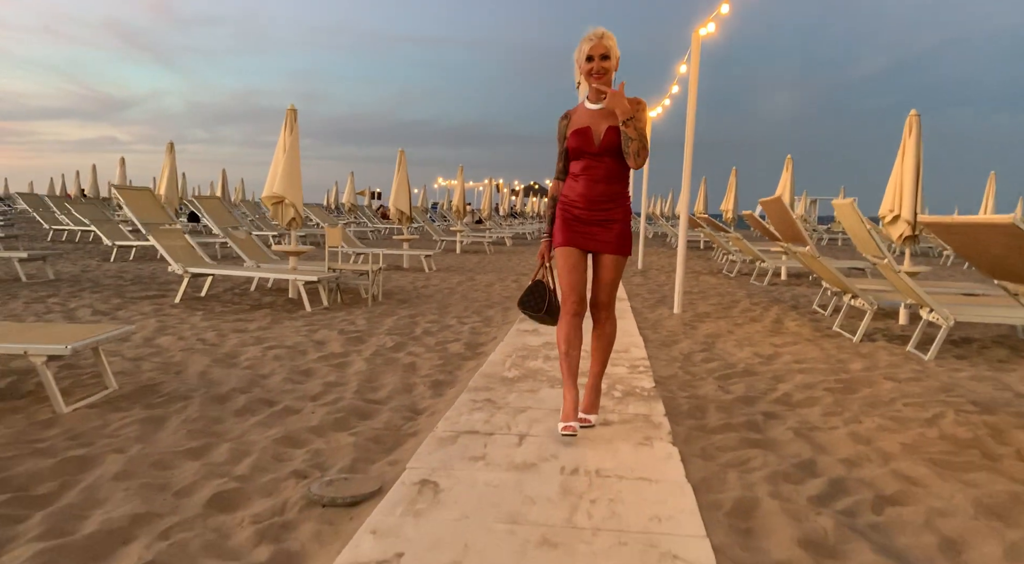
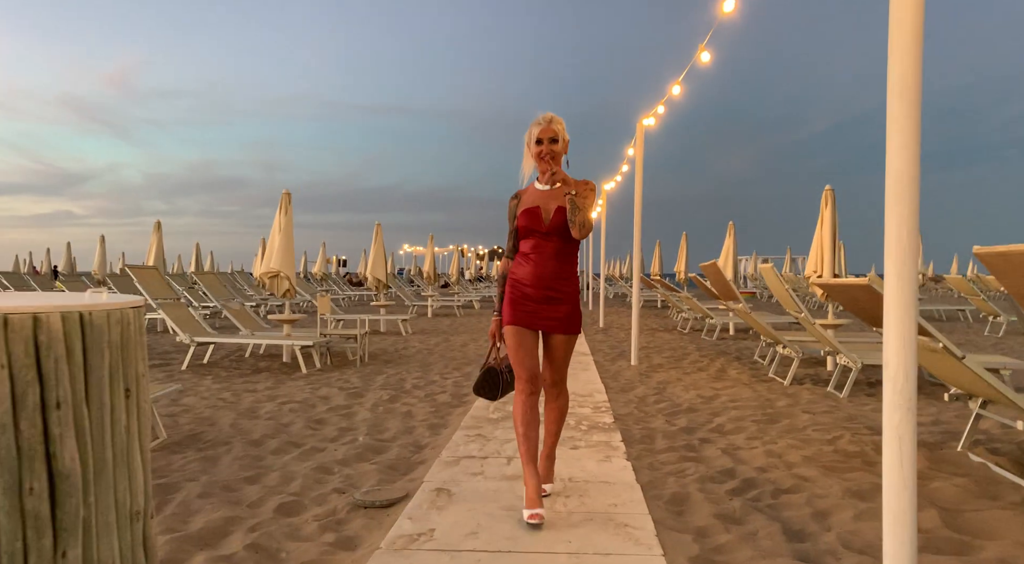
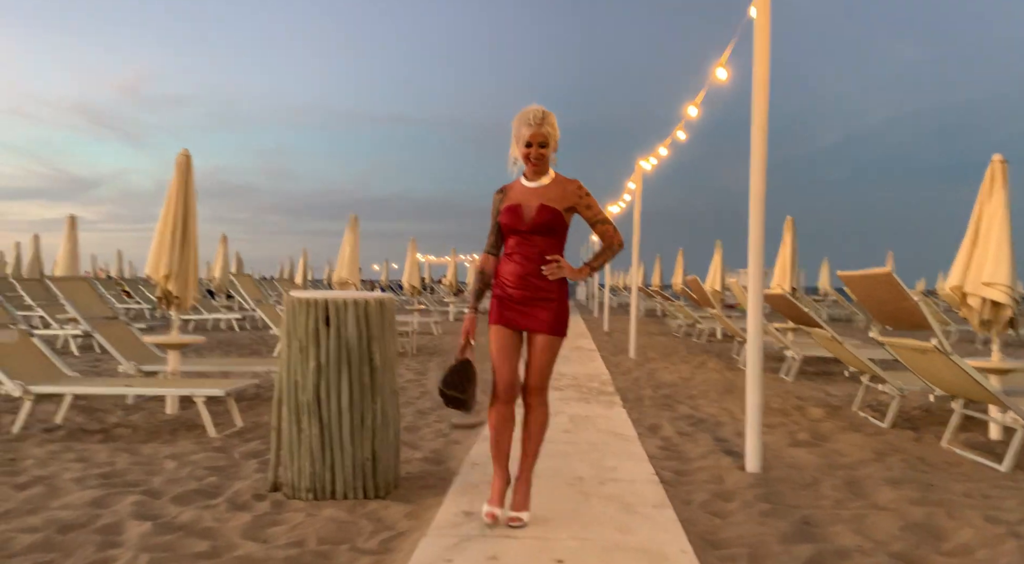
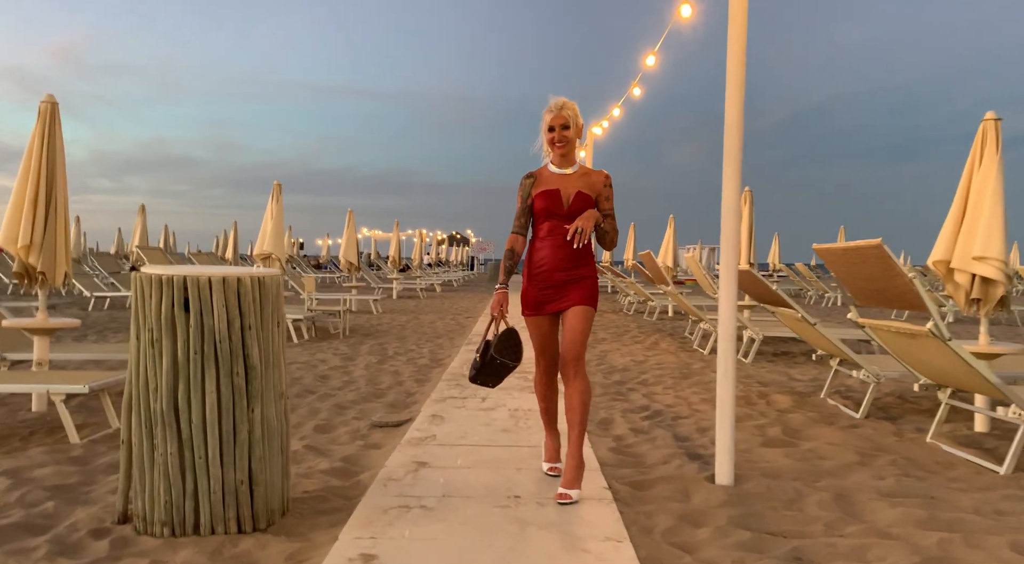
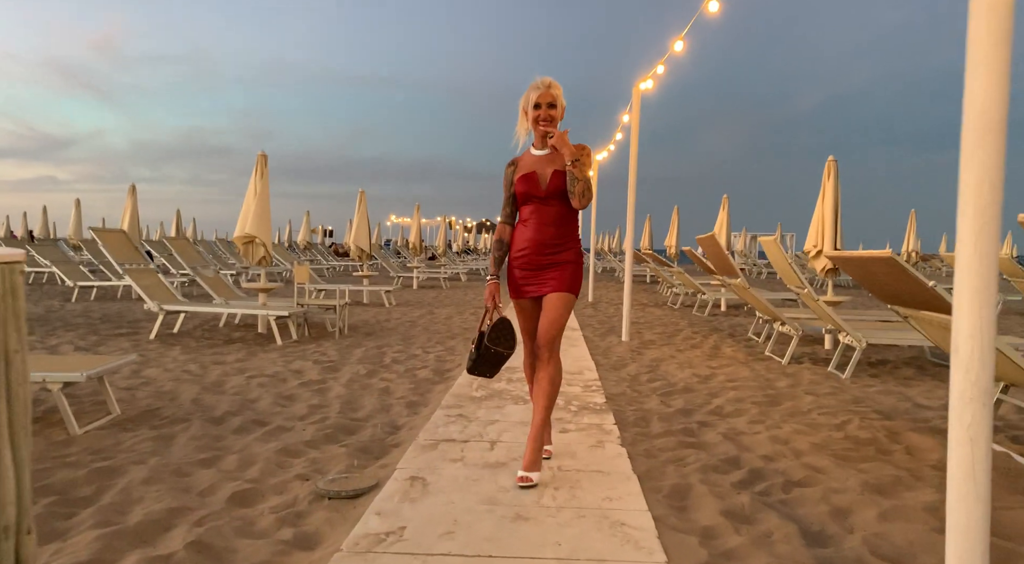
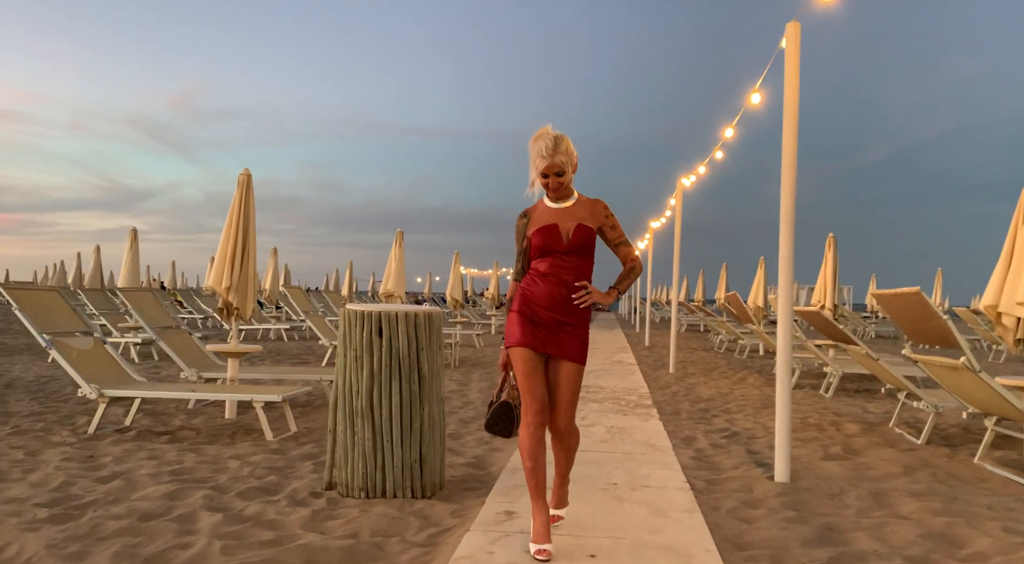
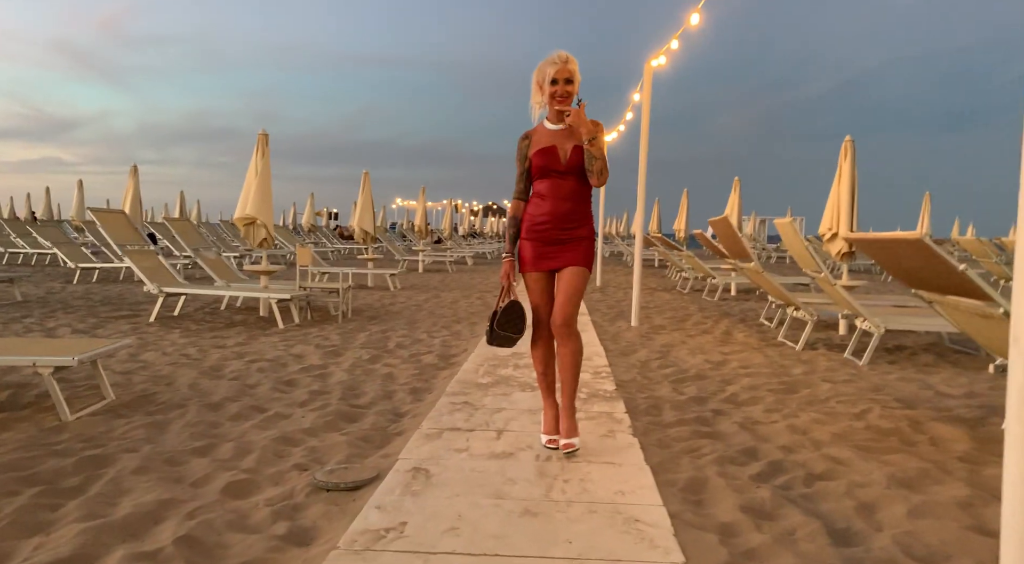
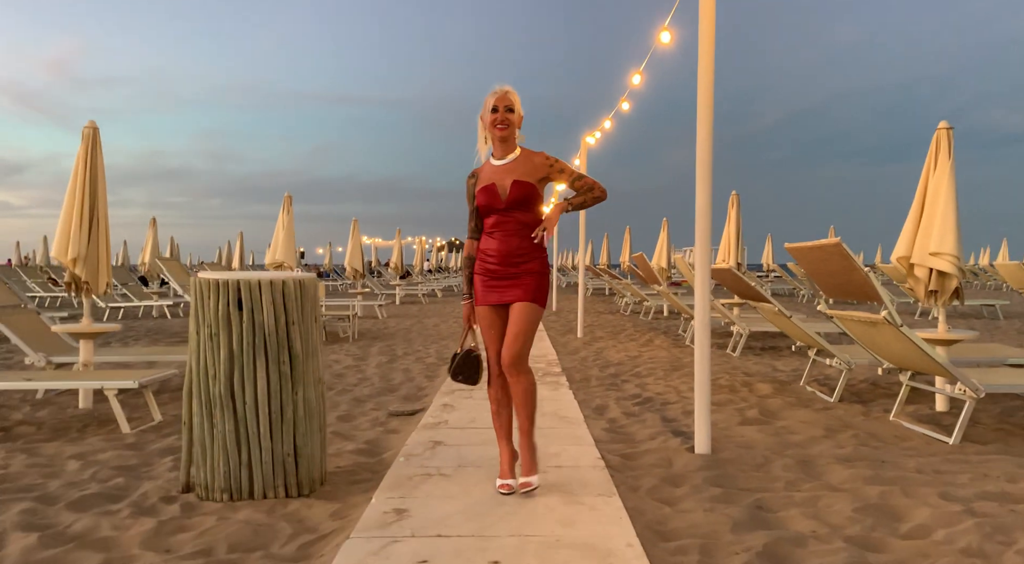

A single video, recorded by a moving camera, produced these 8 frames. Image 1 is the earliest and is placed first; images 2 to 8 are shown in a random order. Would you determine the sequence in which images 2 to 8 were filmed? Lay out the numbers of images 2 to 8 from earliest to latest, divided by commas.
7, 5, 2, 4, 8, 3, 6
